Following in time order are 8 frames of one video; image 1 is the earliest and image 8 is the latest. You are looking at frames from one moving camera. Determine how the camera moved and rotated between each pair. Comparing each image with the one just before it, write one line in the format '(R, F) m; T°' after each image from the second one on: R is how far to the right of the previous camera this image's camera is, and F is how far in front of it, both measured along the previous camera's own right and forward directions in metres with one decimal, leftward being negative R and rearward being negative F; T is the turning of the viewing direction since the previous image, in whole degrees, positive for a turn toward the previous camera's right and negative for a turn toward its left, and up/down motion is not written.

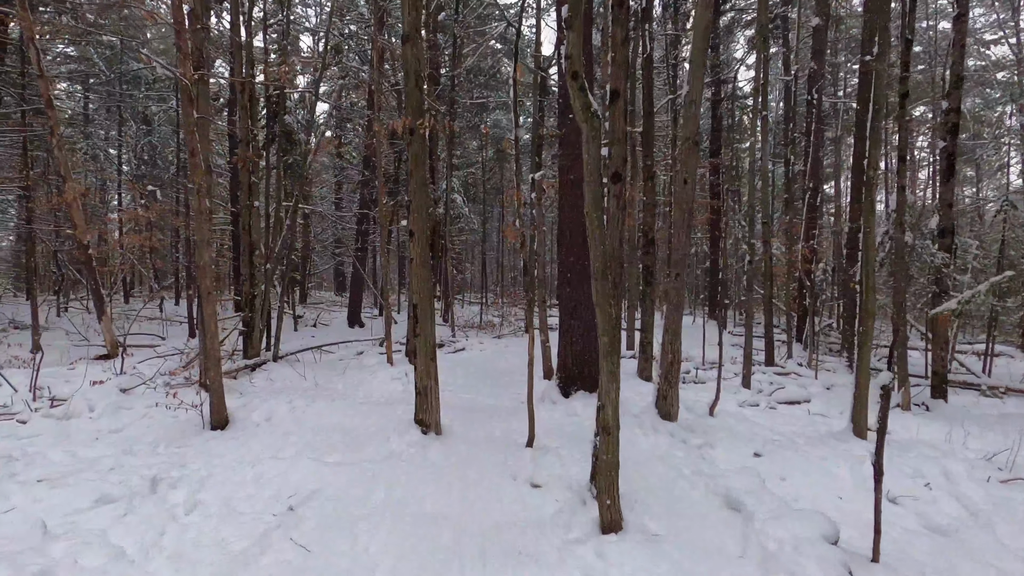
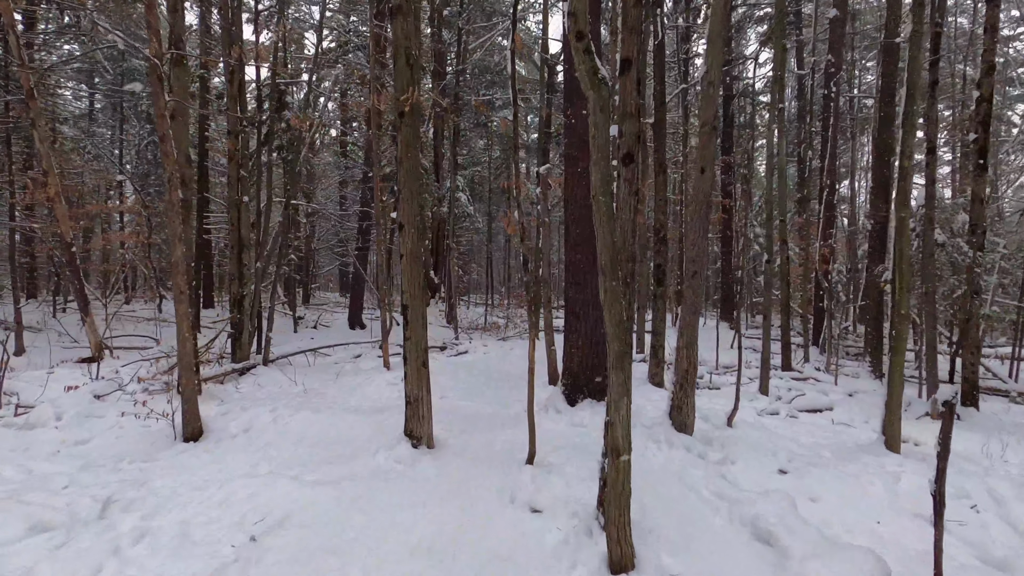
(+0.1, +0.6) m; -1°
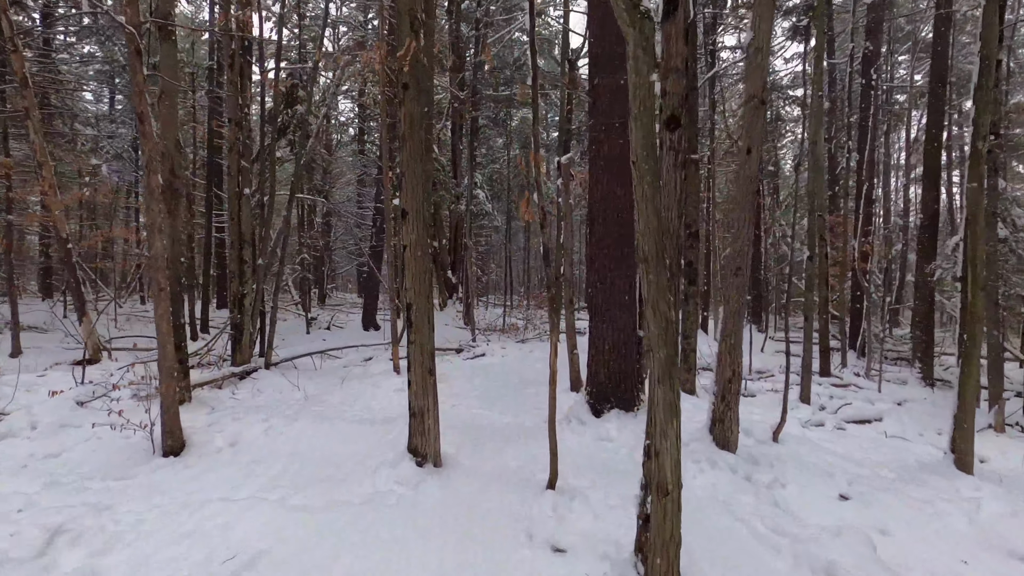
(0.0, +0.7) m; -2°
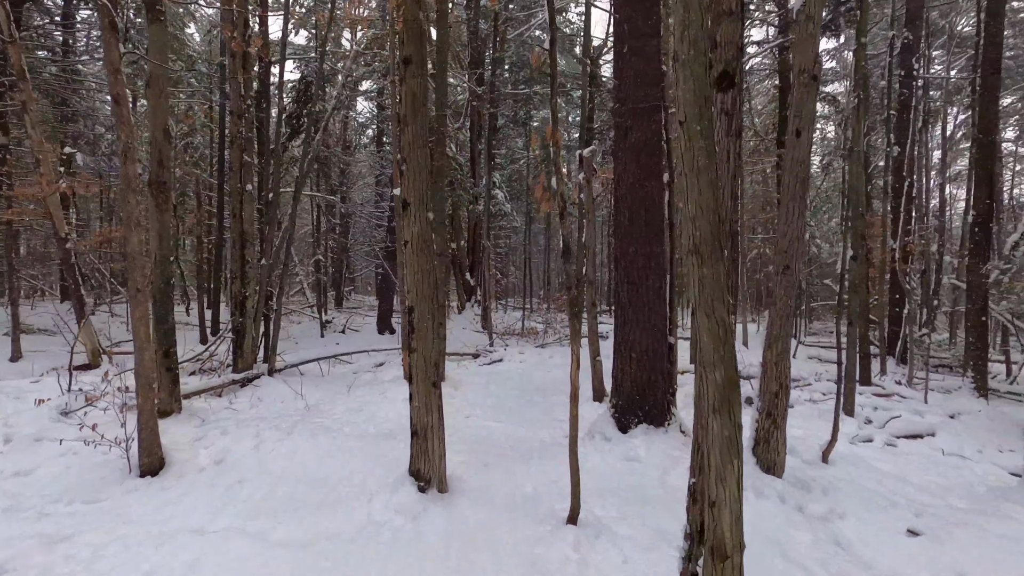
(0.0, +0.6) m; -2°
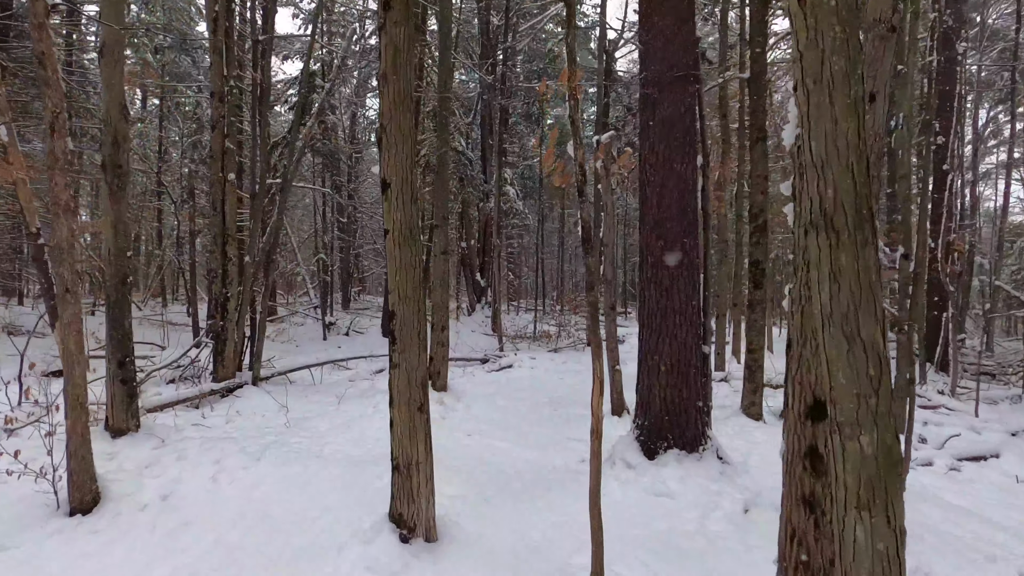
(0.0, +0.8) m; -1°
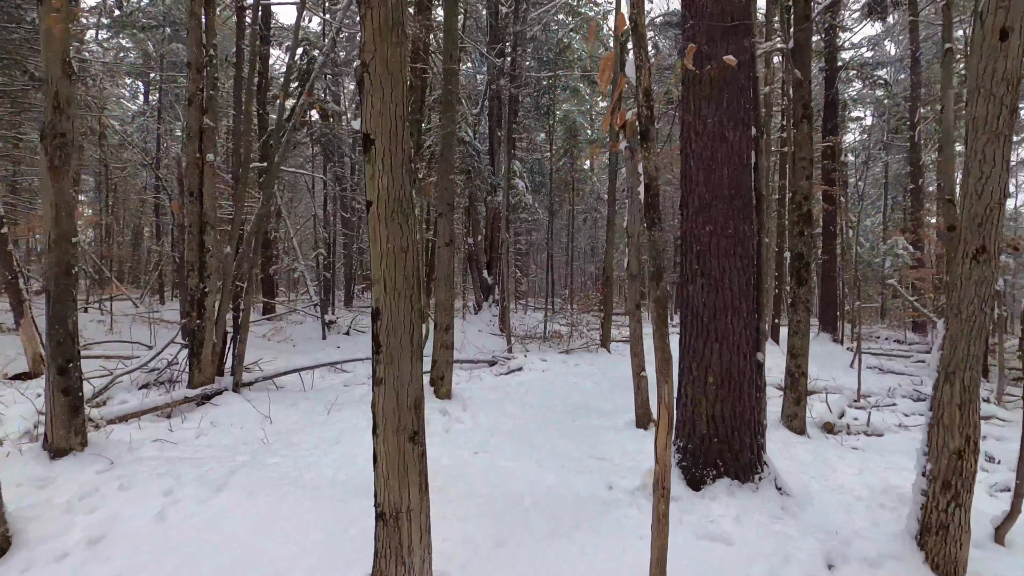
(-0.1, +0.8) m; -1°
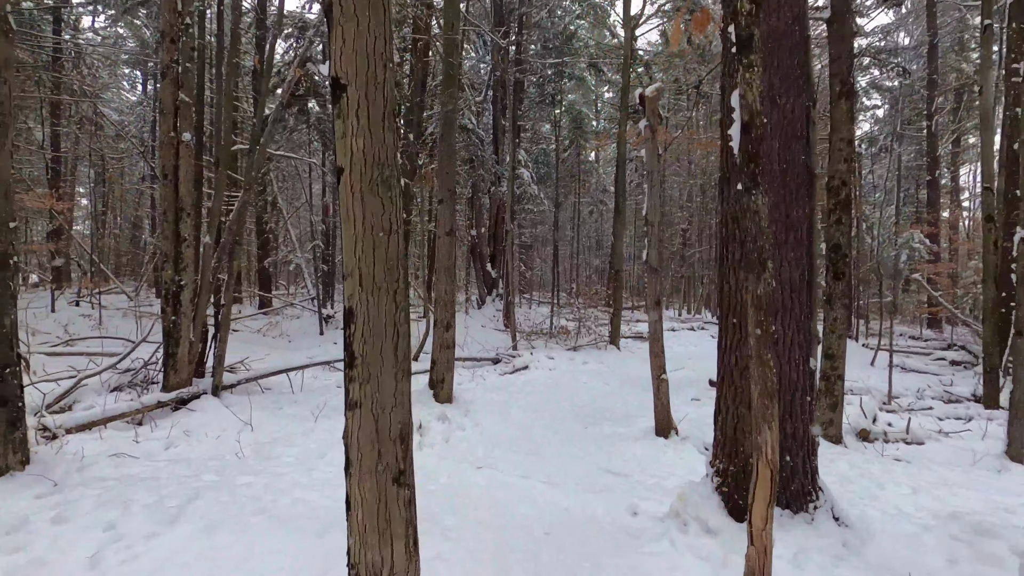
(0.0, +0.6) m; 0°
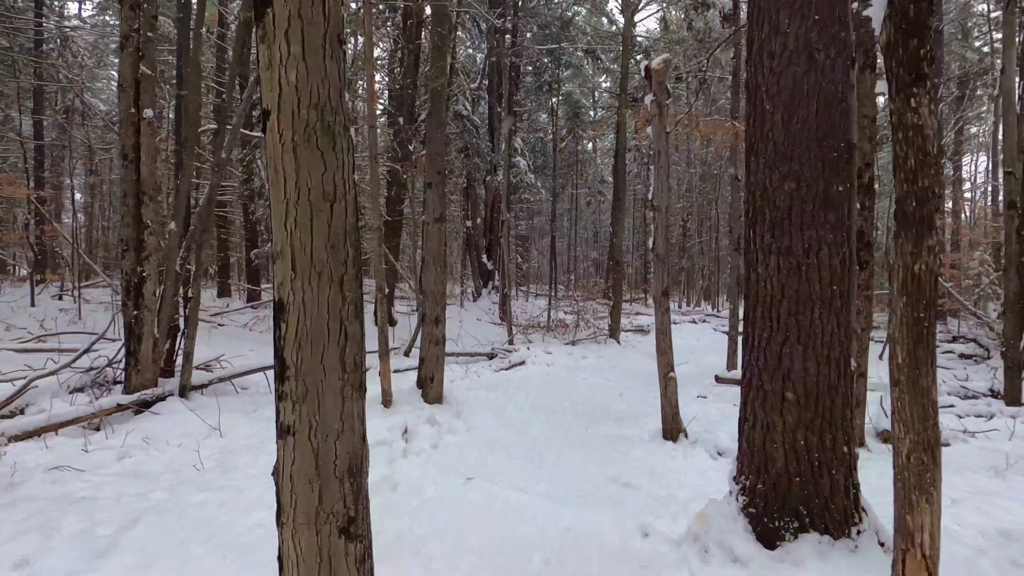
(0.0, +0.5) m; 0°
